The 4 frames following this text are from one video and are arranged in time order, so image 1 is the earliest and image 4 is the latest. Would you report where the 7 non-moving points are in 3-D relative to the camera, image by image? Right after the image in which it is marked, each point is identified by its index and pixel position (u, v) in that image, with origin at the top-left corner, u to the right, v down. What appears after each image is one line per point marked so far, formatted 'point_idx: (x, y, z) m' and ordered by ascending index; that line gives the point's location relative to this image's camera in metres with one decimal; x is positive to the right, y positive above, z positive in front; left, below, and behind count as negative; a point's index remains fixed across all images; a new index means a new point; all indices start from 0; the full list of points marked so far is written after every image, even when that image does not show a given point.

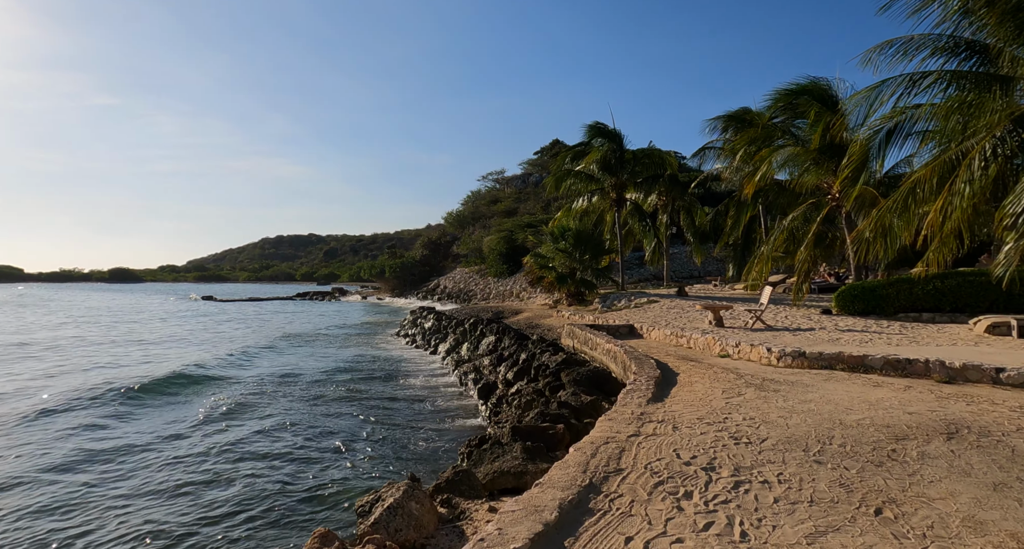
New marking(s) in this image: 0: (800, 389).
0: (+3.5, -1.4, +6.9) m
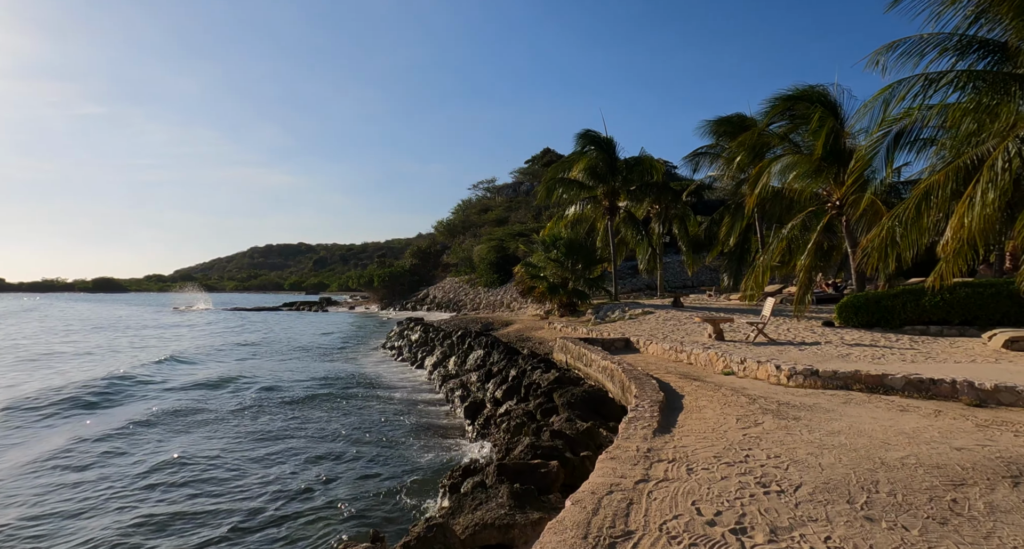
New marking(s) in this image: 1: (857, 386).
0: (+3.3, -1.5, +6.1) m
1: (+4.9, -1.6, +8.1) m
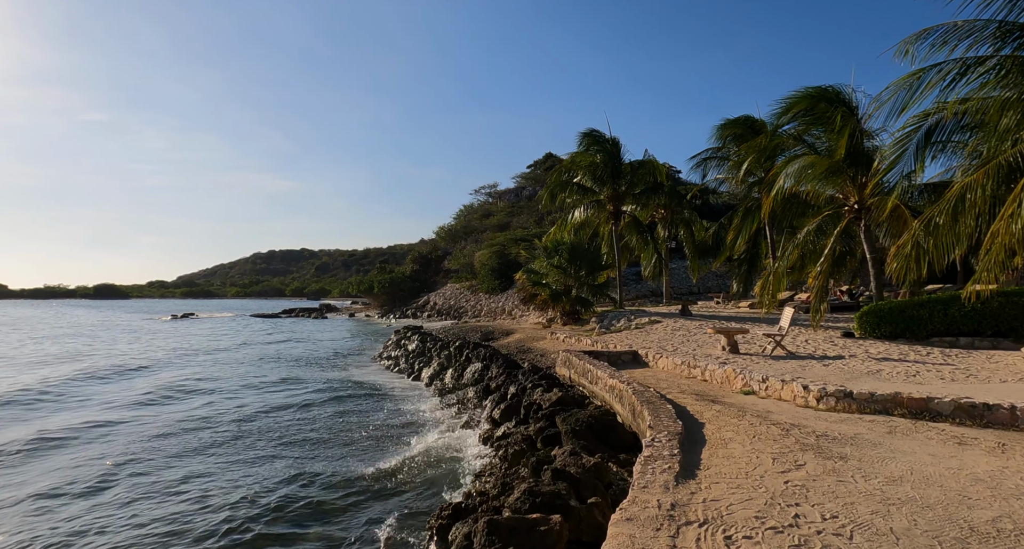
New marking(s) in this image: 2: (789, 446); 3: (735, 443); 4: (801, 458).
0: (+3.3, -1.6, +5.2) m
1: (+4.8, -1.7, +7.1) m
2: (+2.6, -1.6, +5.3) m
3: (+2.1, -1.6, +5.5) m
4: (+2.5, -1.6, +5.0) m
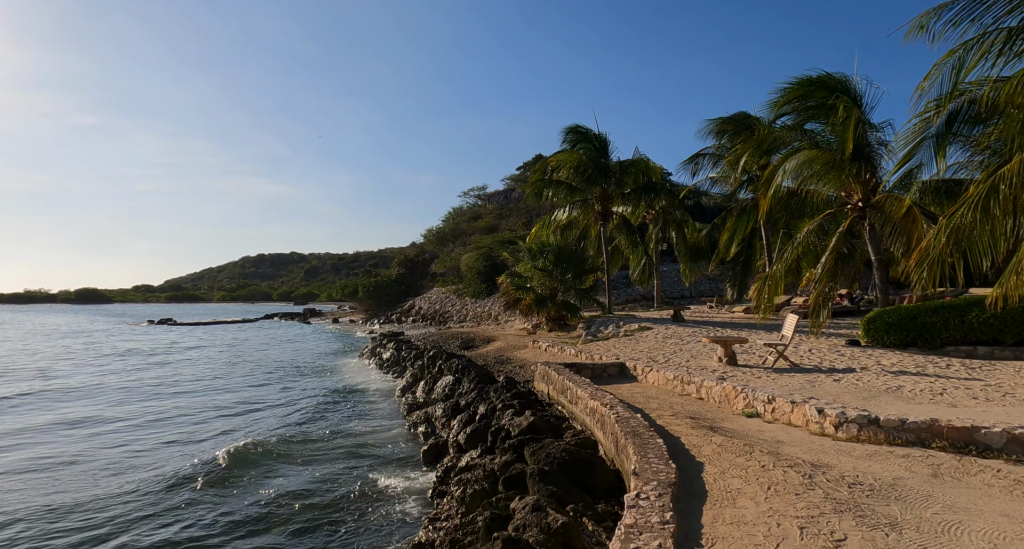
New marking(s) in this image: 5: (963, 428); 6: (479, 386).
0: (+2.9, -1.6, +3.9) m
1: (+4.4, -1.7, +5.9) m
2: (+2.2, -1.6, +4.0) m
3: (+1.7, -1.6, +4.2) m
4: (+2.1, -1.6, +3.7) m
5: (+4.6, -1.6, +5.8) m
6: (-0.6, -2.3, +11.8) m
